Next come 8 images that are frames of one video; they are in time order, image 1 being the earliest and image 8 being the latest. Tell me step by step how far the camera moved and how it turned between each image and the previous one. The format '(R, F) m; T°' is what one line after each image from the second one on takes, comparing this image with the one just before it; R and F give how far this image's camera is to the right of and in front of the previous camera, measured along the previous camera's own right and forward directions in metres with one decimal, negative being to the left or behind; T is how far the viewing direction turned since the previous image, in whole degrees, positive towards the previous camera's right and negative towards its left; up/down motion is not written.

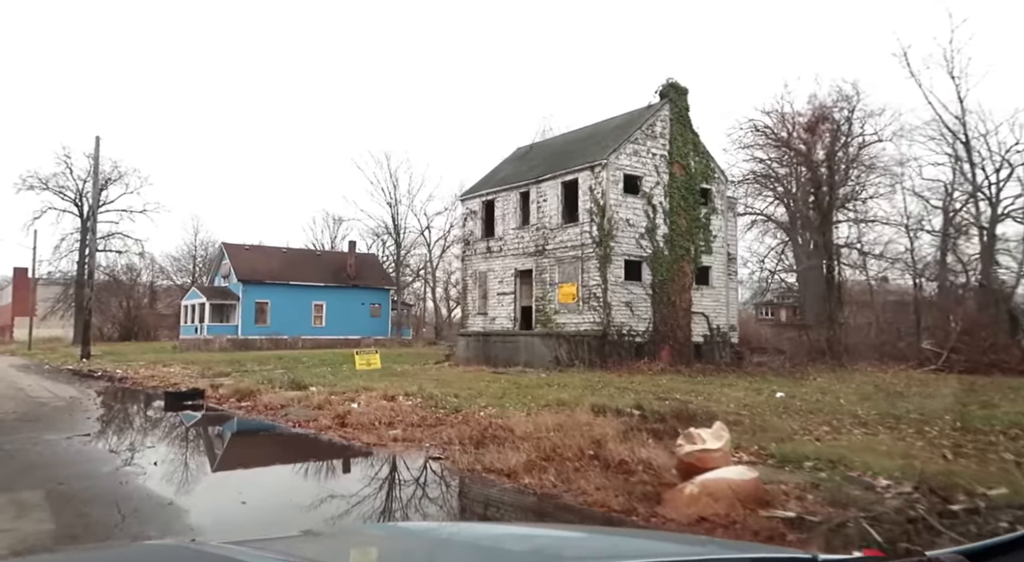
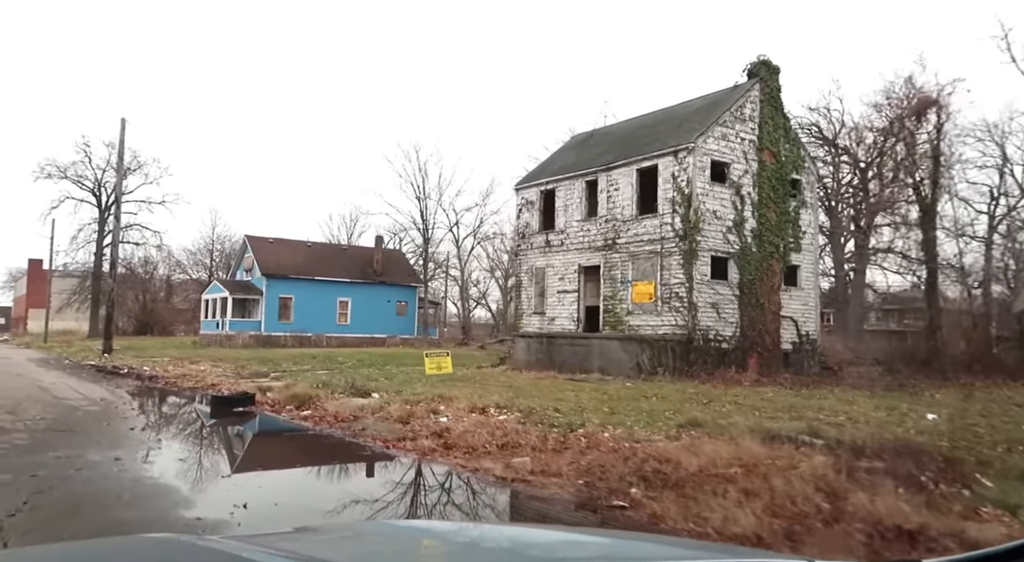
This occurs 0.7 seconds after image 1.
(-1.6, +2.1) m; -1°
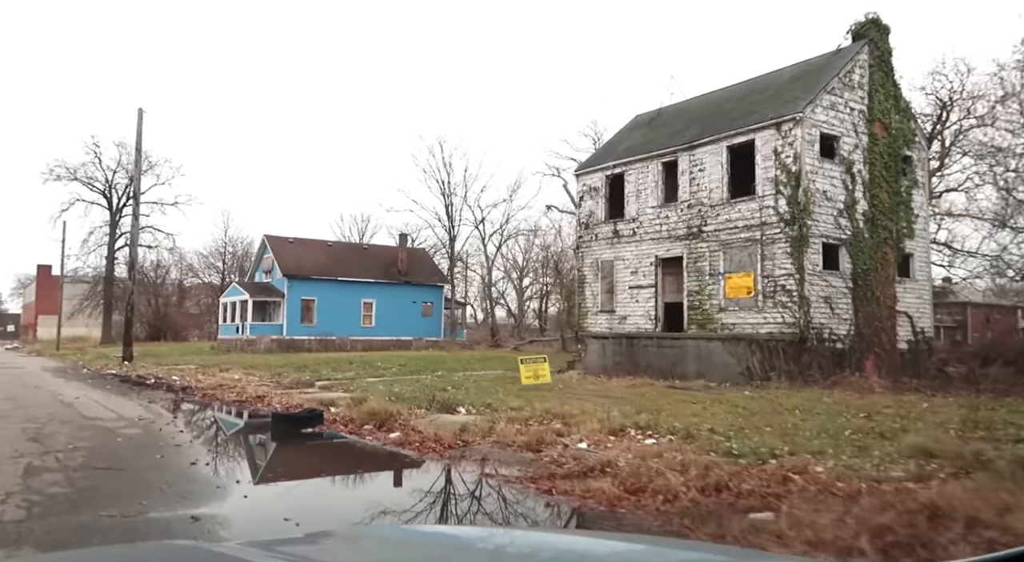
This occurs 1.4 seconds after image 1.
(-1.7, +2.3) m; 0°
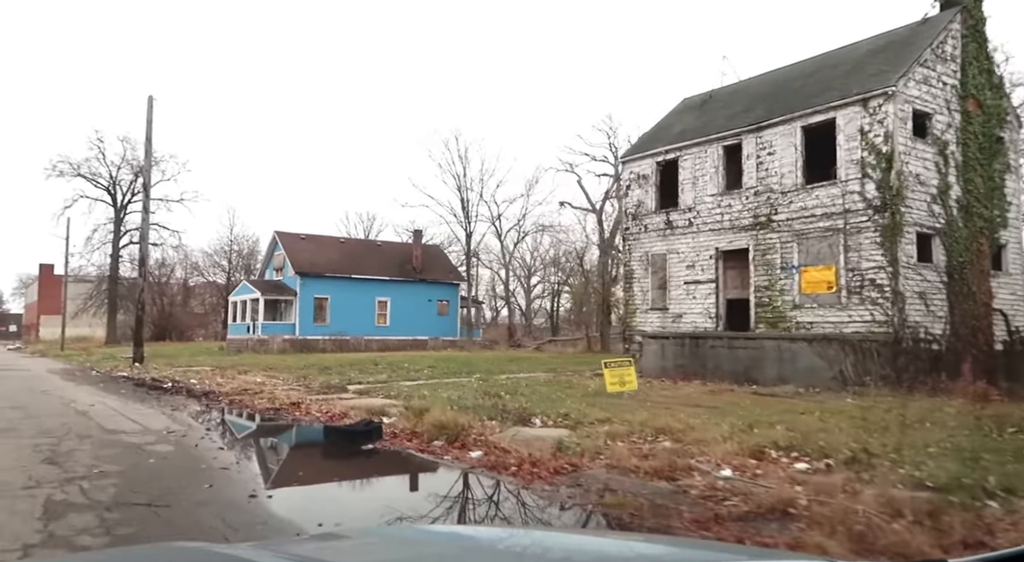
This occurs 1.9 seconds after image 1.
(-1.2, +1.6) m; 0°
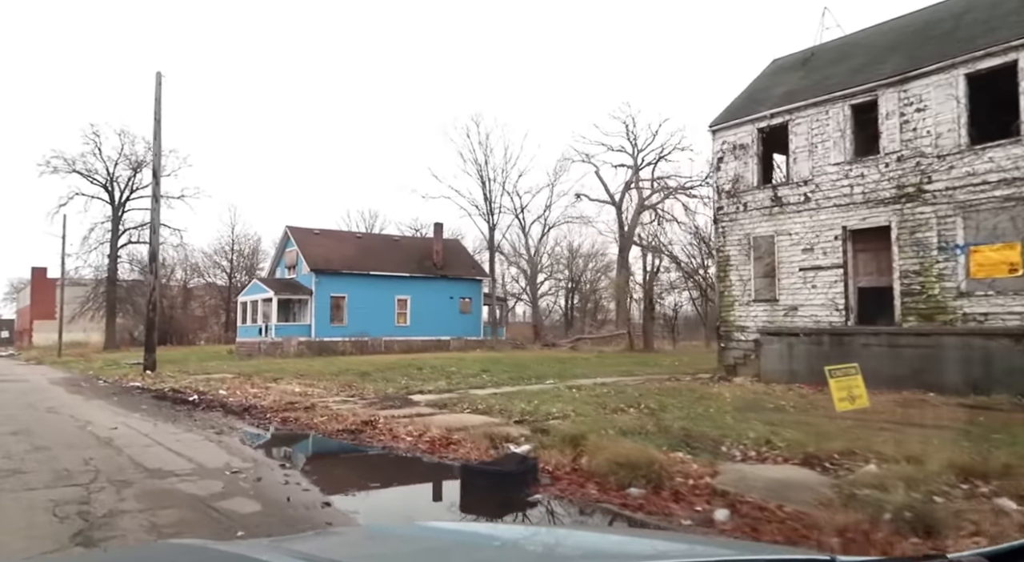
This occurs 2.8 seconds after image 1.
(-2.0, +2.9) m; 0°
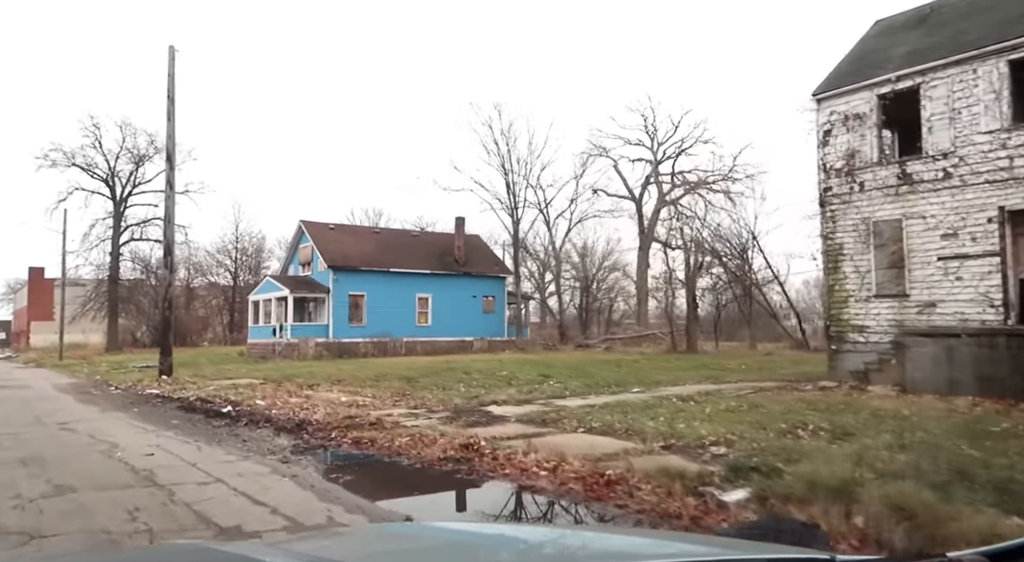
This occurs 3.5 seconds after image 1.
(-1.7, +2.5) m; 0°
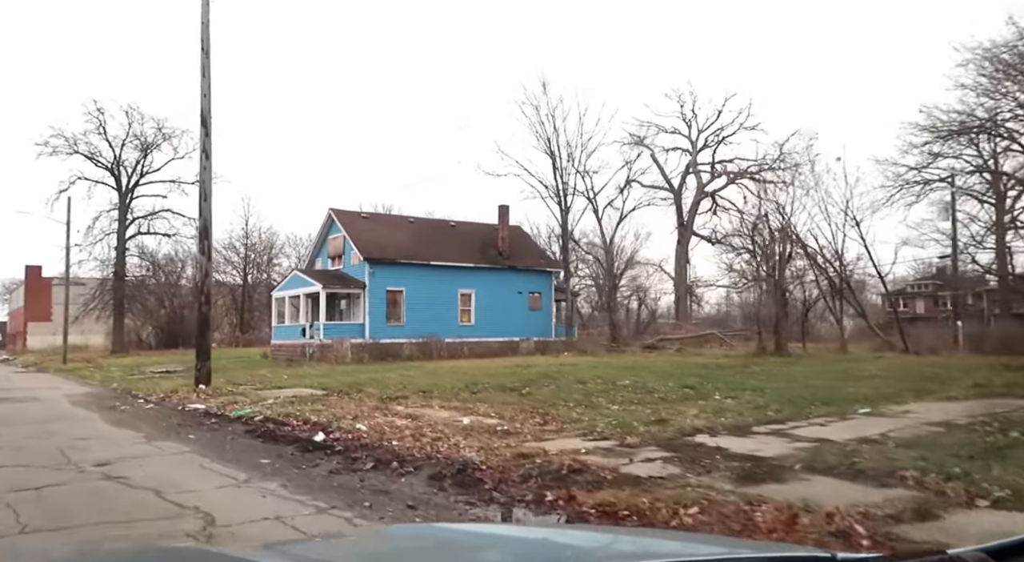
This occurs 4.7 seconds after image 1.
(-3.0, +4.2) m; 0°
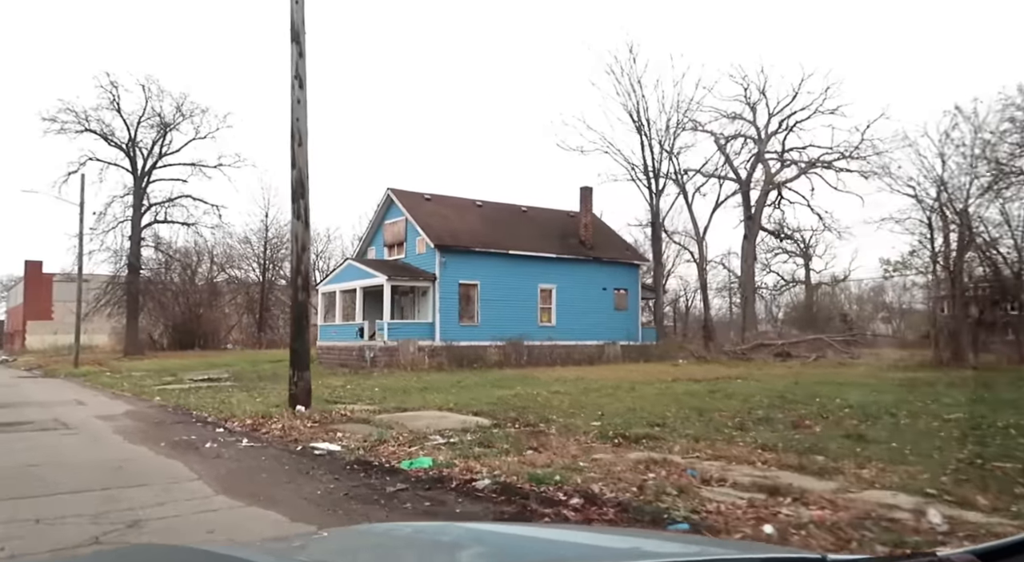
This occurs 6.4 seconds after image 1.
(-4.3, +6.0) m; 0°
